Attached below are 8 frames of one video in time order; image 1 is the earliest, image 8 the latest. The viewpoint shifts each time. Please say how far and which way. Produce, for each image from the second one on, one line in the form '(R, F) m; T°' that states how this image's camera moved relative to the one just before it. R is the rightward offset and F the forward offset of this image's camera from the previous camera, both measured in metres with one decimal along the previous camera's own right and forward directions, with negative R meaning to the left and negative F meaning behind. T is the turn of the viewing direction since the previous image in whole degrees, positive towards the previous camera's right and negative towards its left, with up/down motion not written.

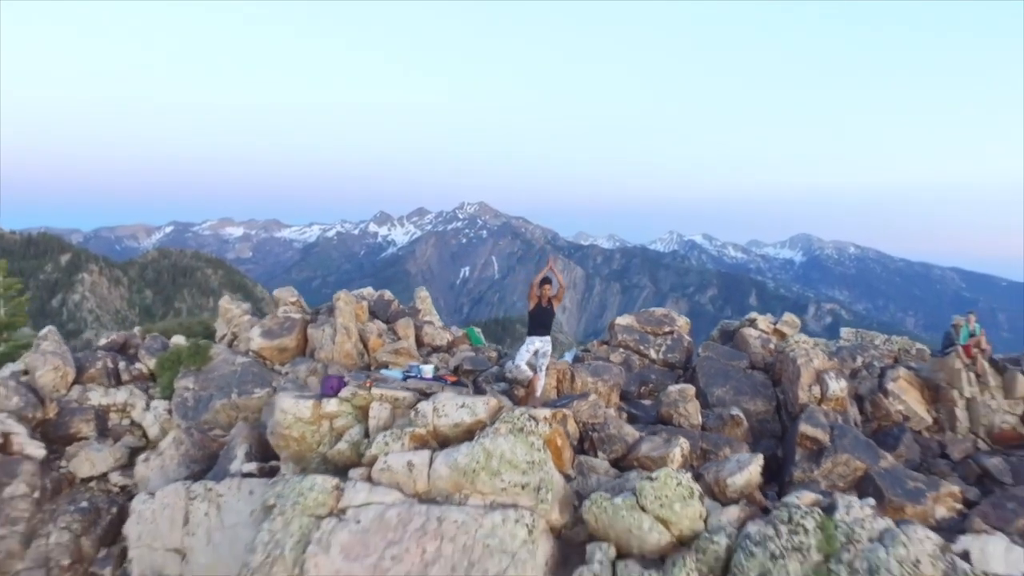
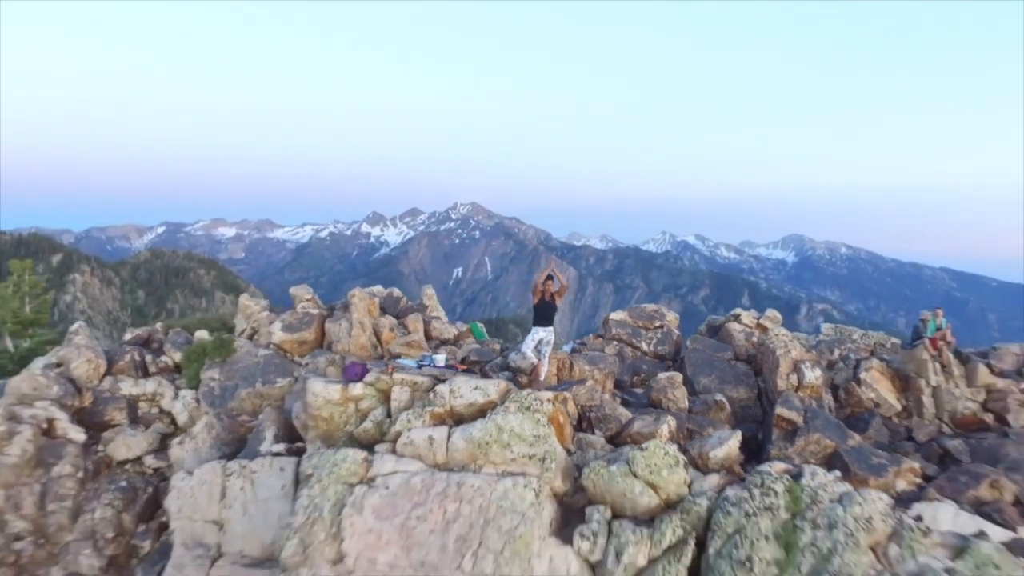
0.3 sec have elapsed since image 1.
(-0.2, -1.2) m; 0°
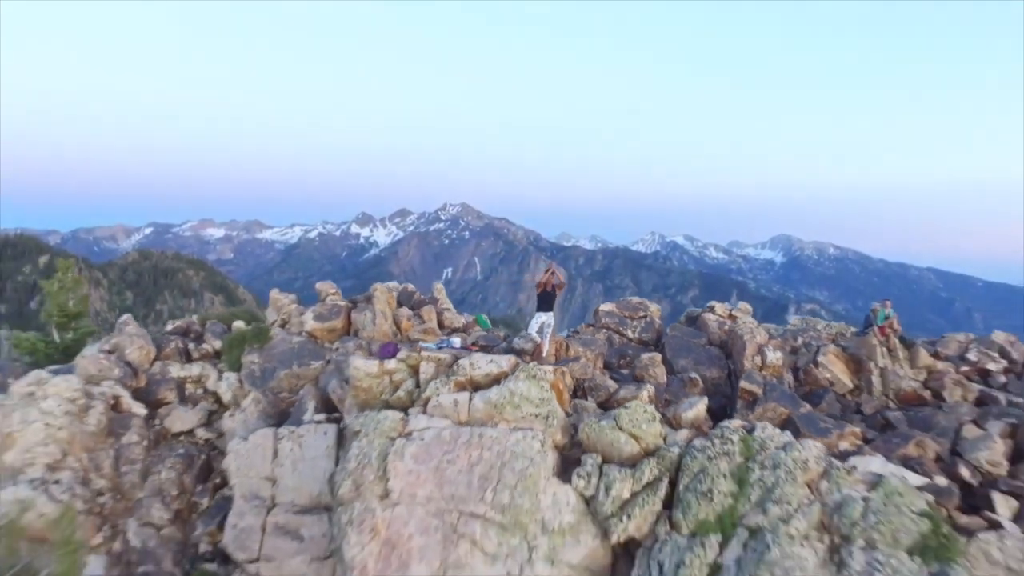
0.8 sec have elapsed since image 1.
(-0.3, -2.4) m; +1°
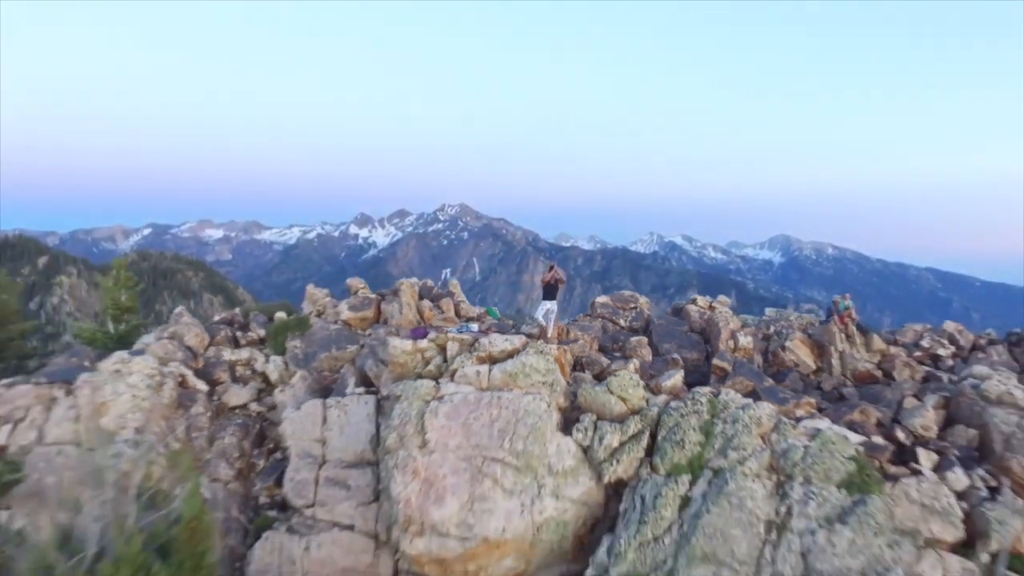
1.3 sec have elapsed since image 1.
(-0.2, -2.9) m; 0°
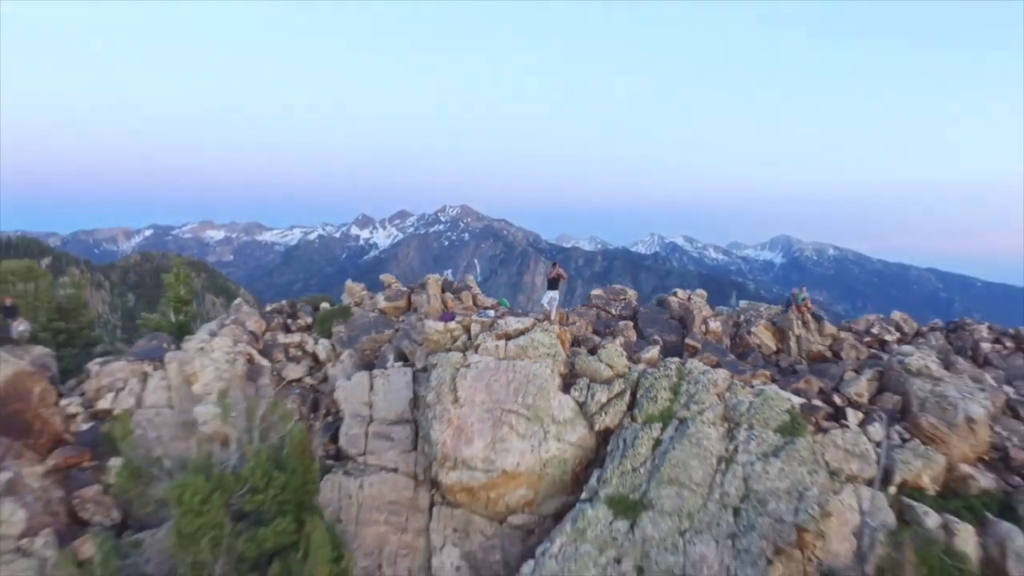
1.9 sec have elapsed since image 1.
(-0.3, -4.1) m; 0°
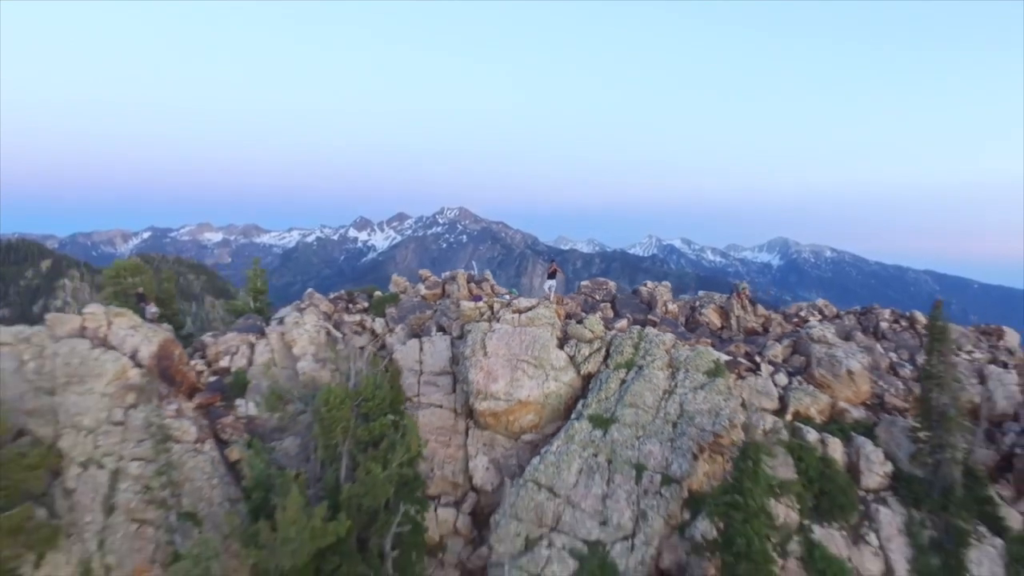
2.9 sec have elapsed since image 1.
(-0.5, -8.3) m; 0°
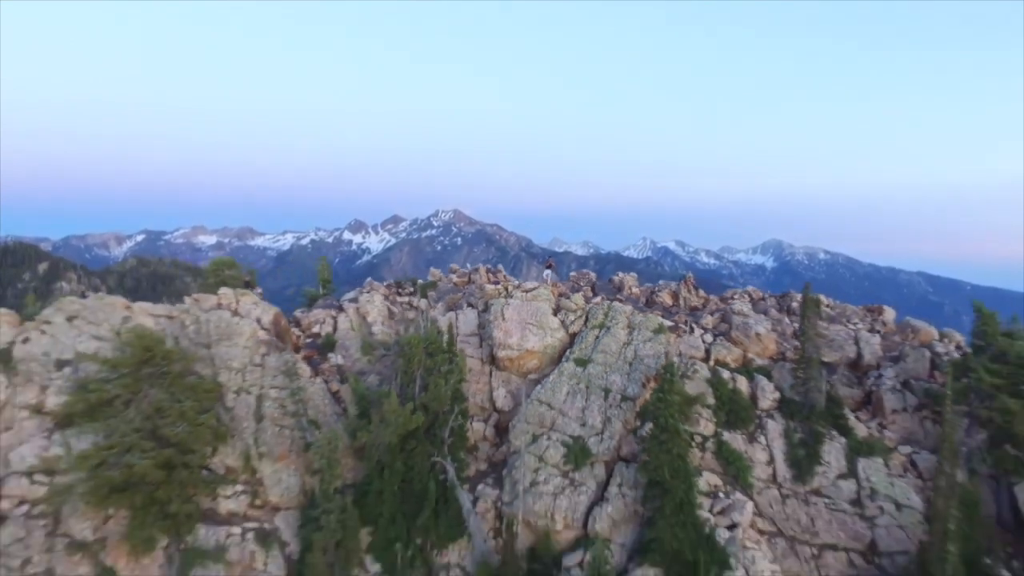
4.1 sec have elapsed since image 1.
(-0.7, -12.5) m; 0°
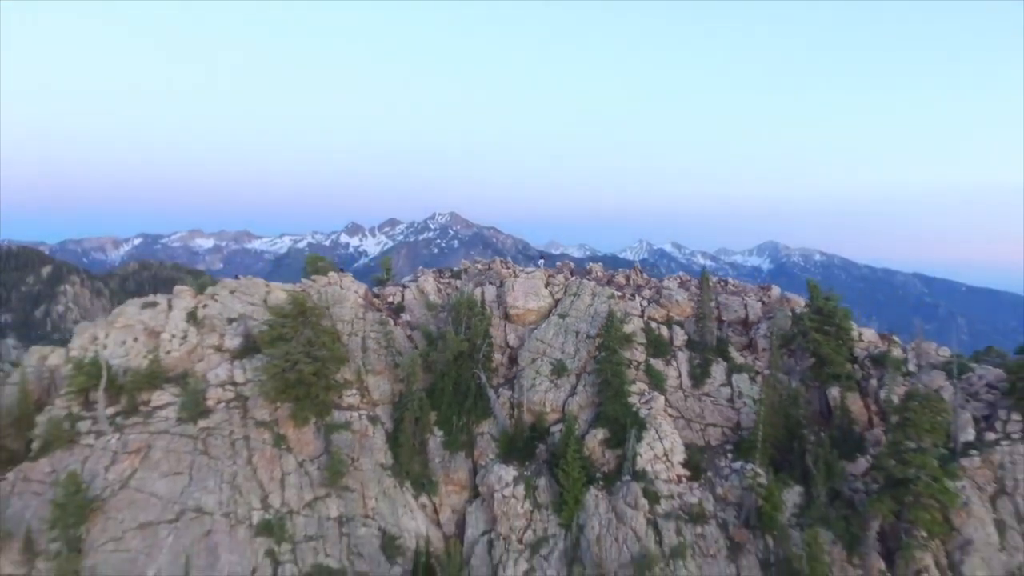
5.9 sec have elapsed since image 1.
(-0.8, -22.6) m; 0°
